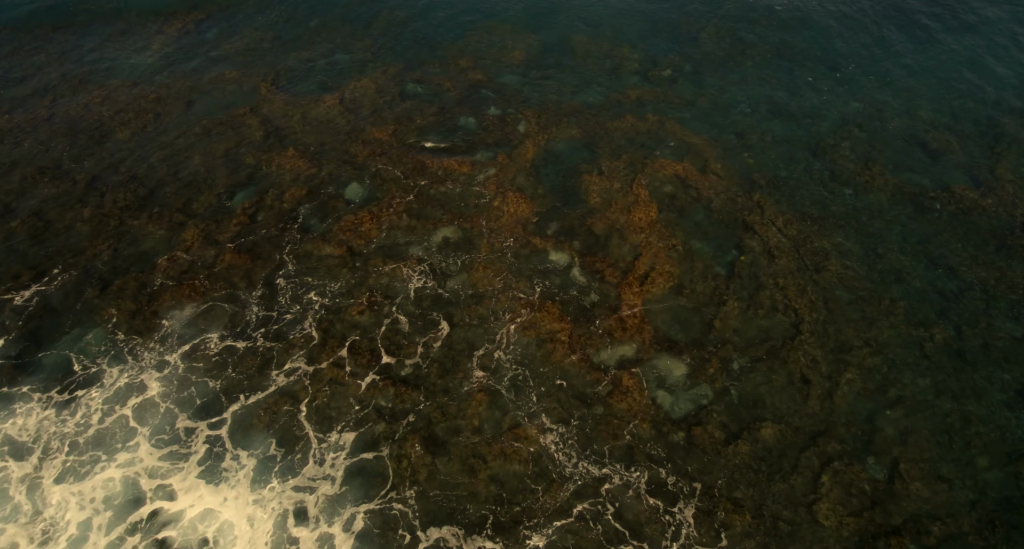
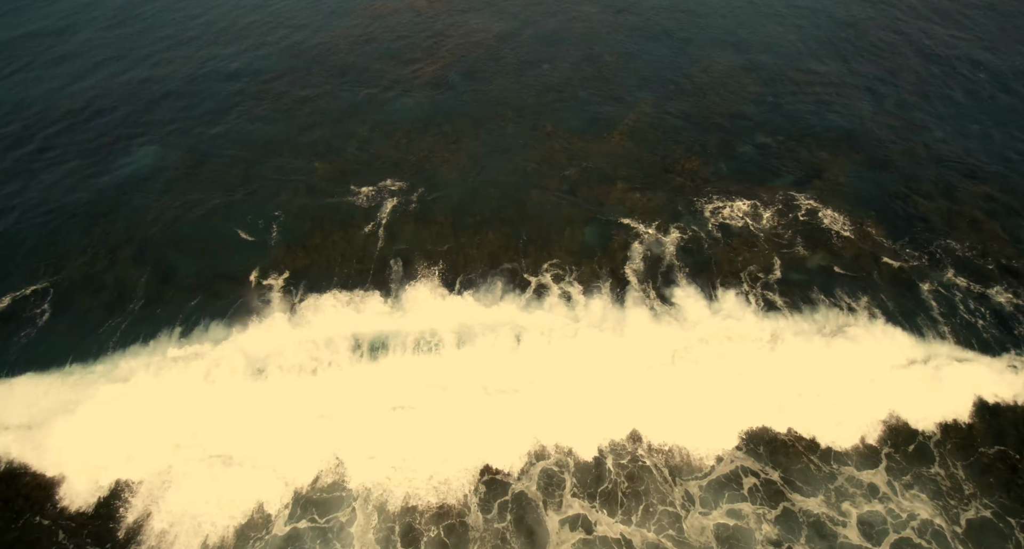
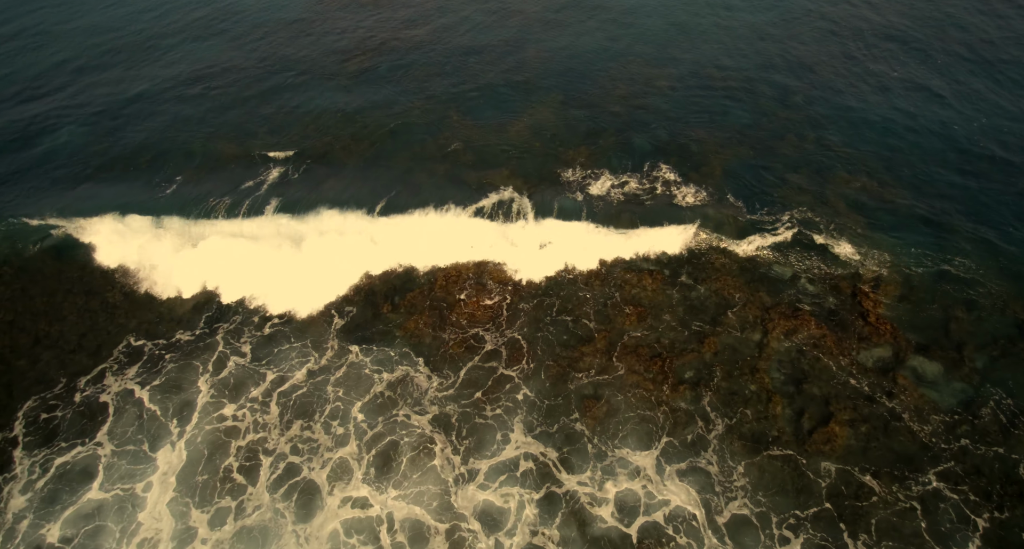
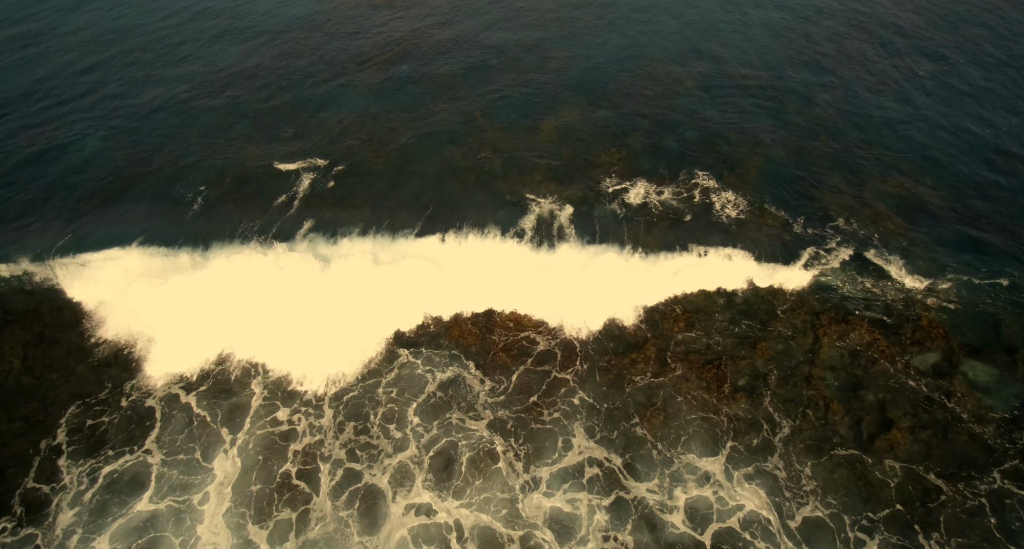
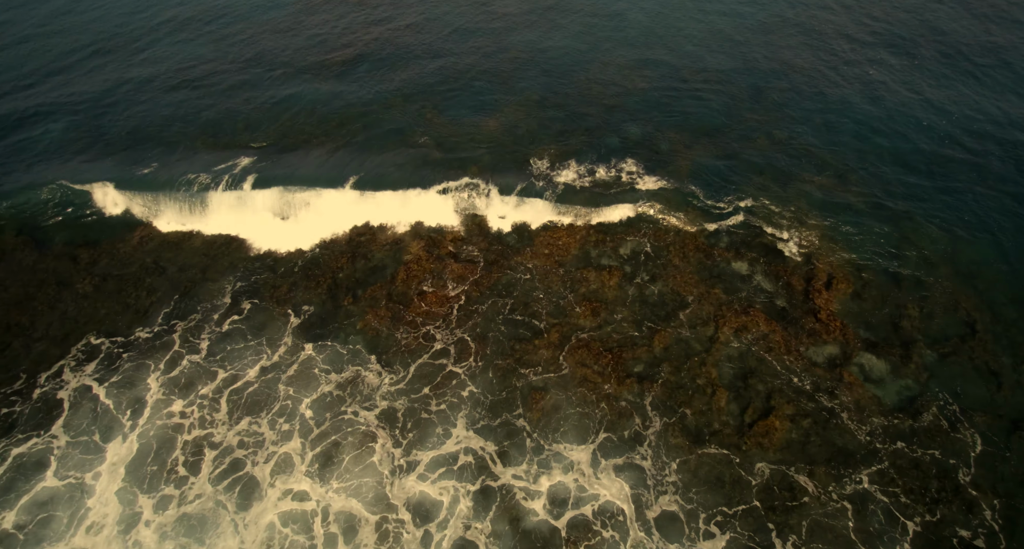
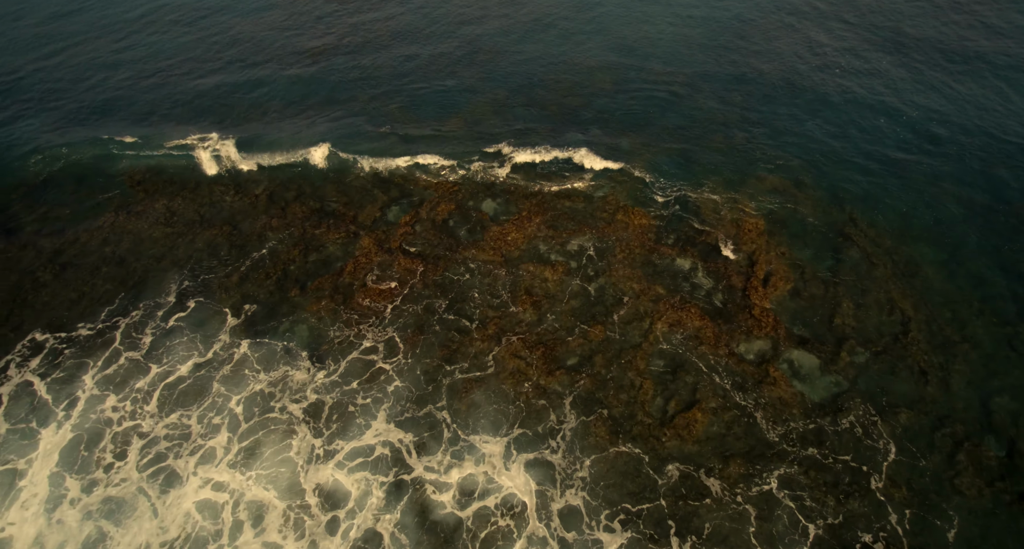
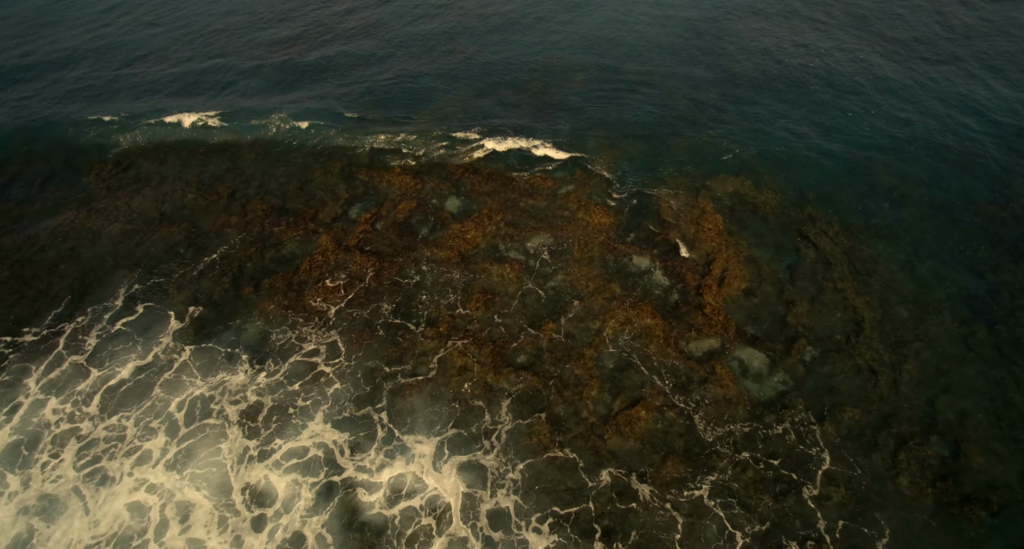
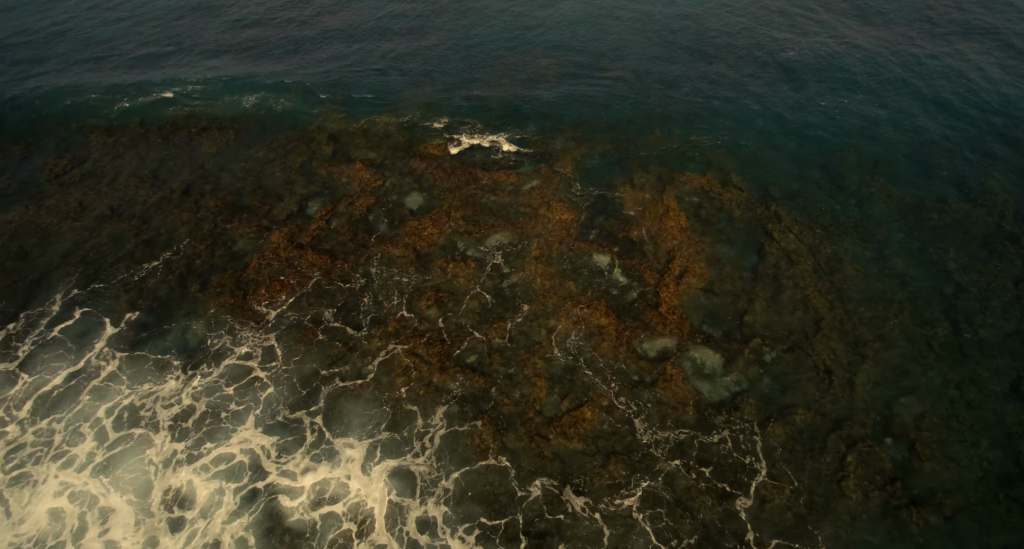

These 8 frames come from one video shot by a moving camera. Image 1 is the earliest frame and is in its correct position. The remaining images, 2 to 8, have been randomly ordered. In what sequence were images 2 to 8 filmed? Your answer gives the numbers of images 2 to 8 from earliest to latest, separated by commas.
8, 7, 6, 5, 3, 4, 2
